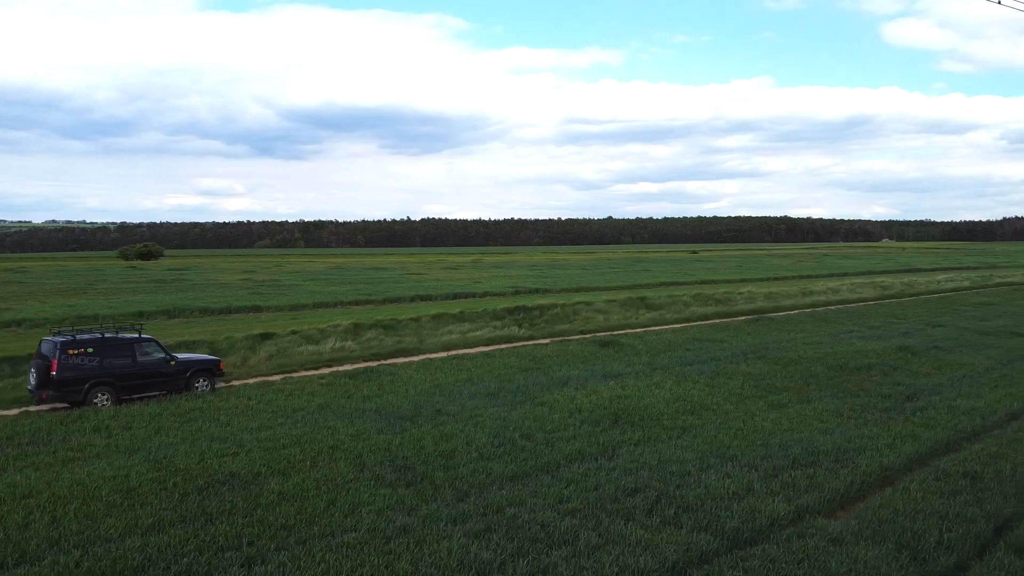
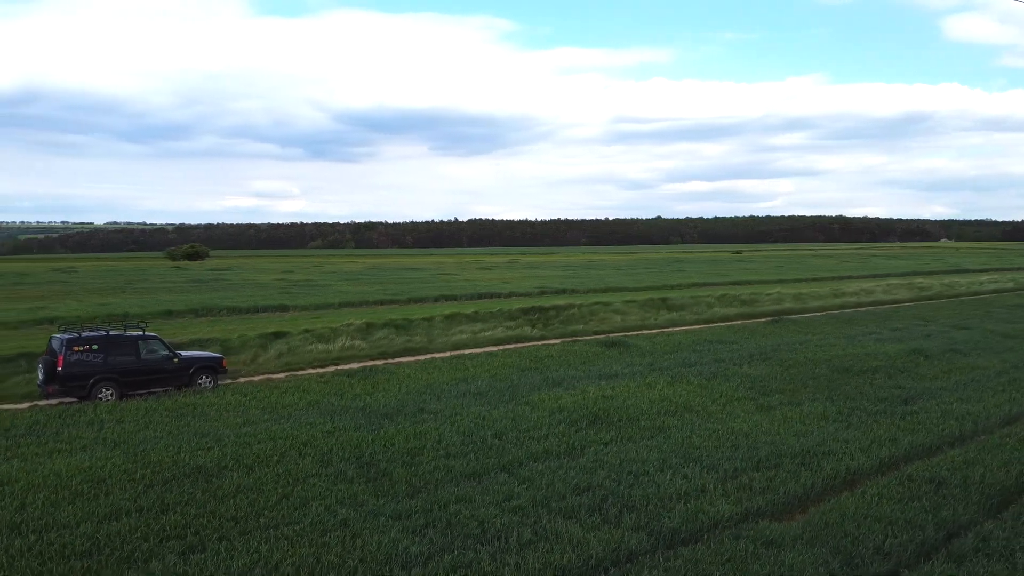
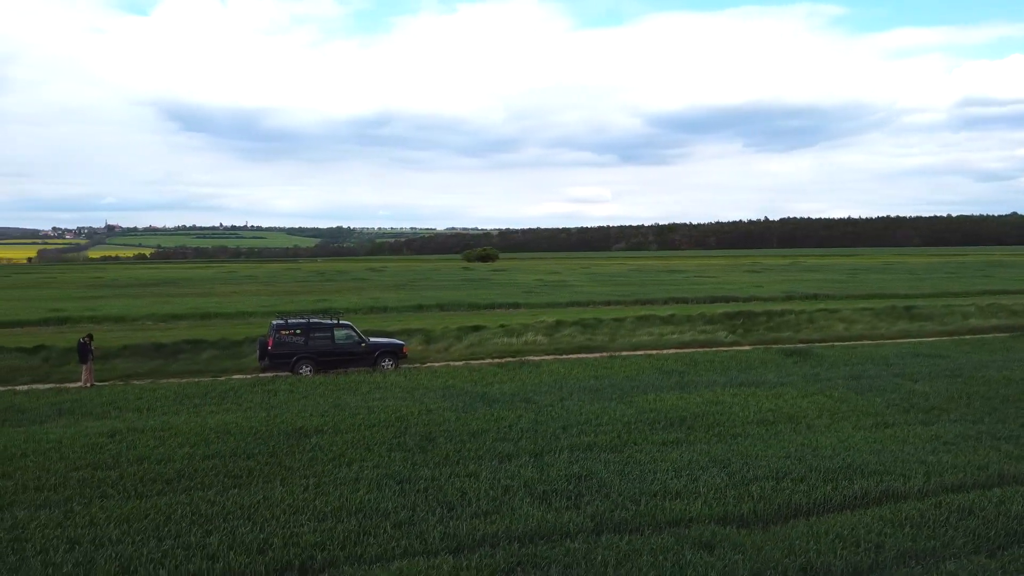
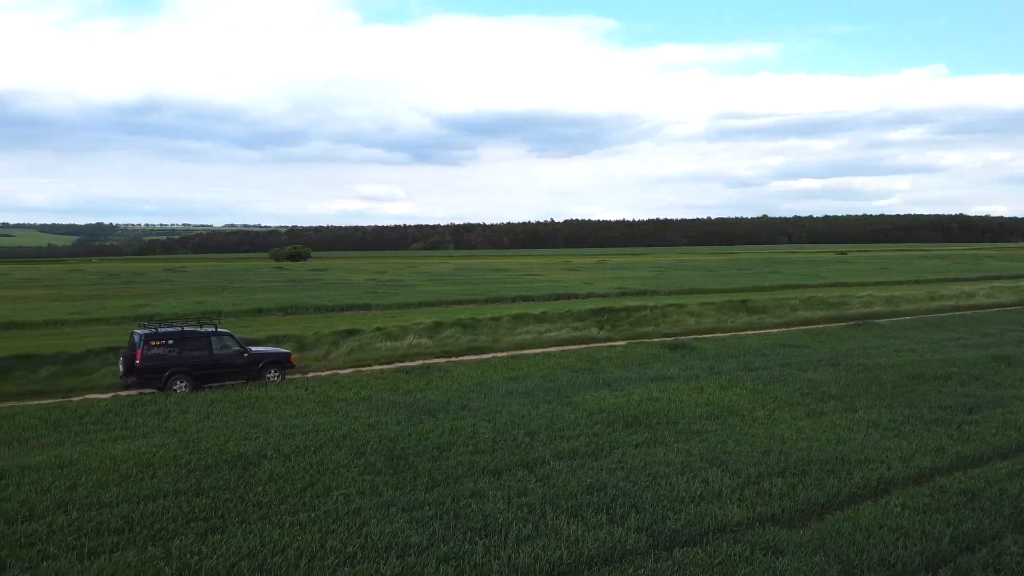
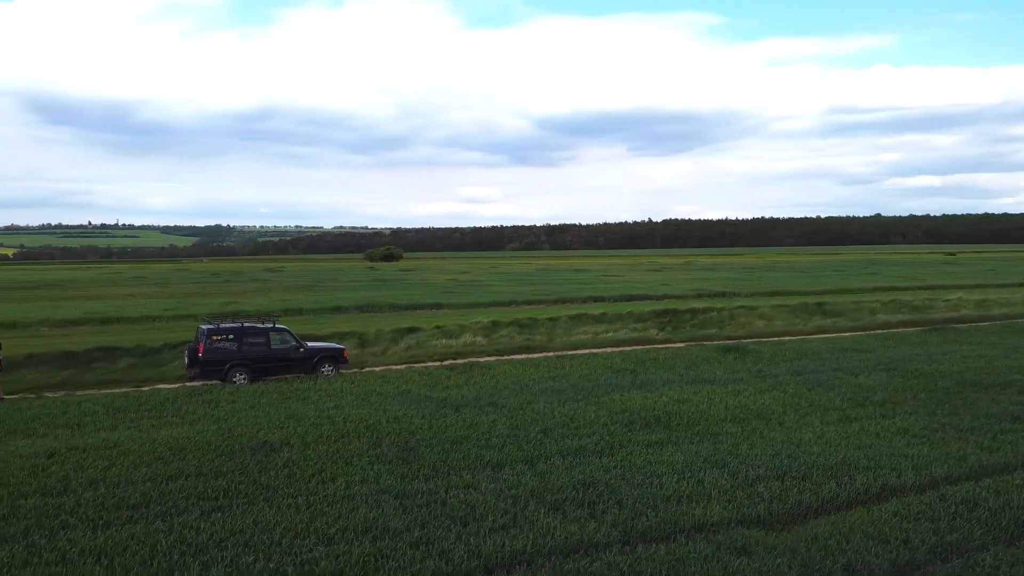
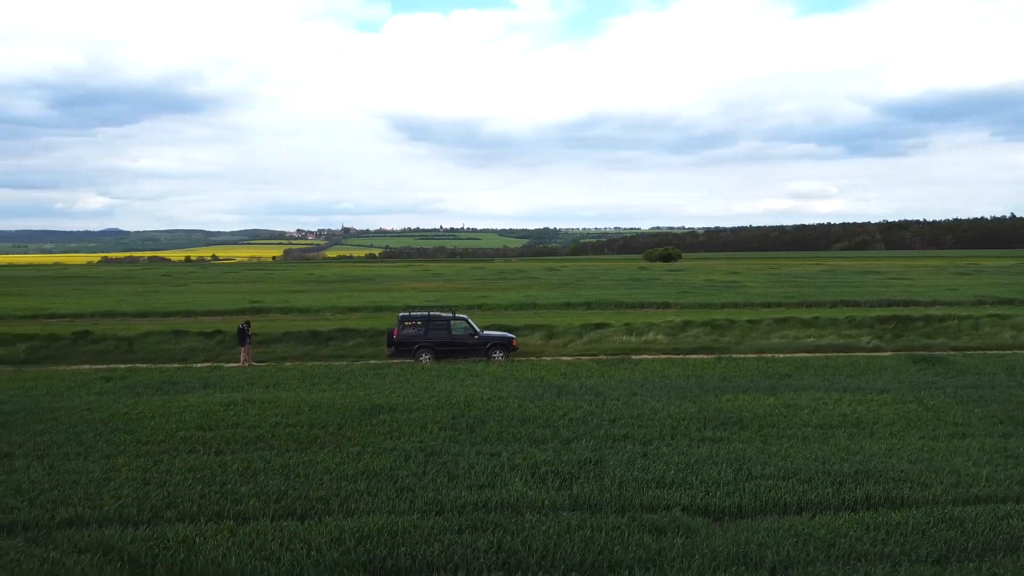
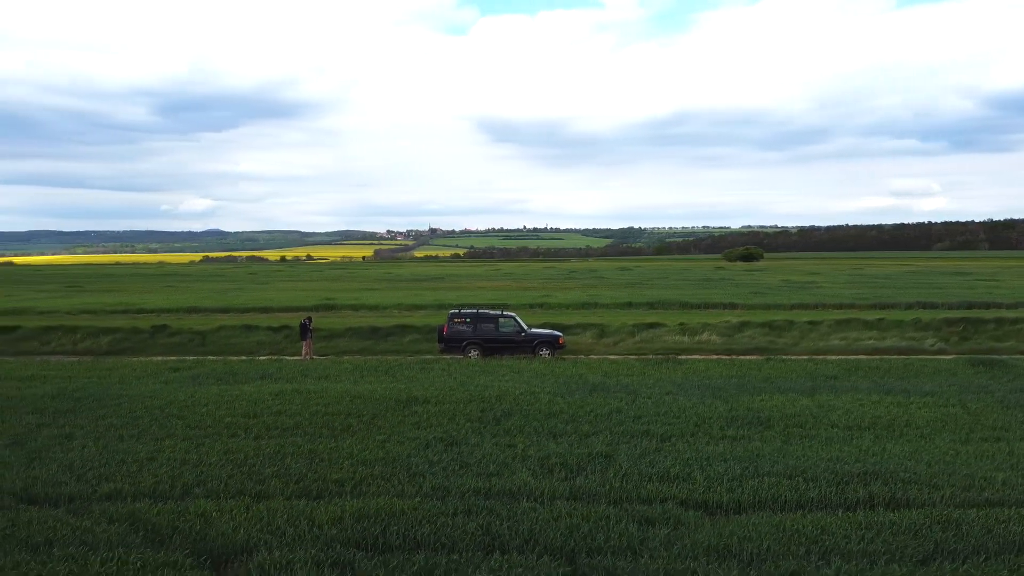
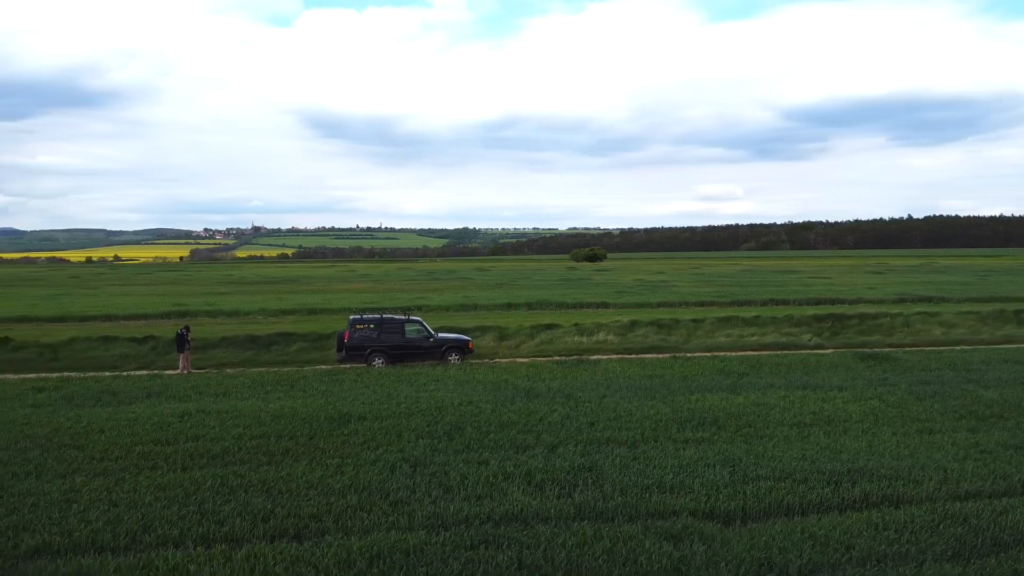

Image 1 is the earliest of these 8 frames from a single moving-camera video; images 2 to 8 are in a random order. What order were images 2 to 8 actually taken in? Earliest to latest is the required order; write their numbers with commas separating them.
2, 4, 5, 3, 8, 6, 7
